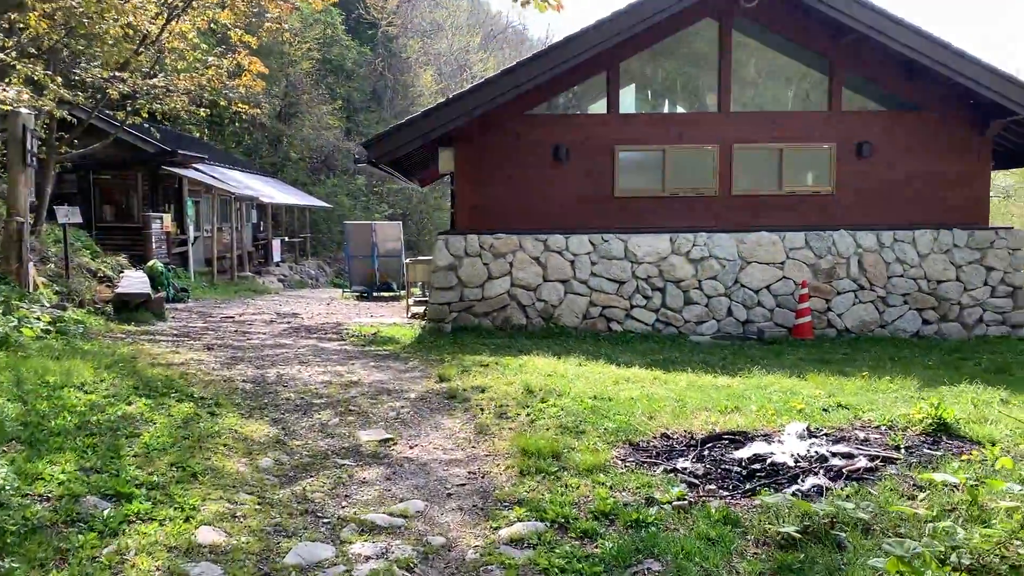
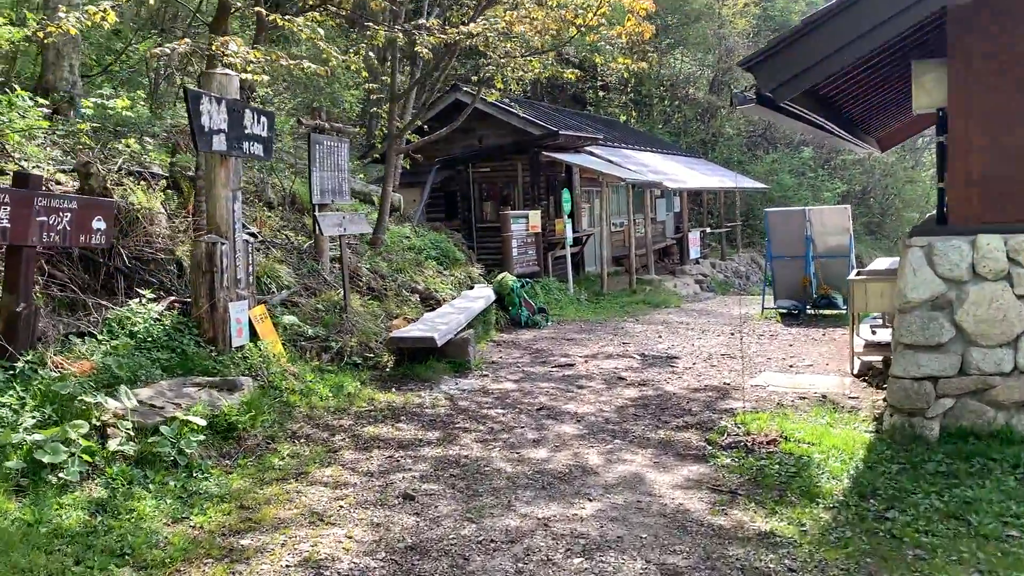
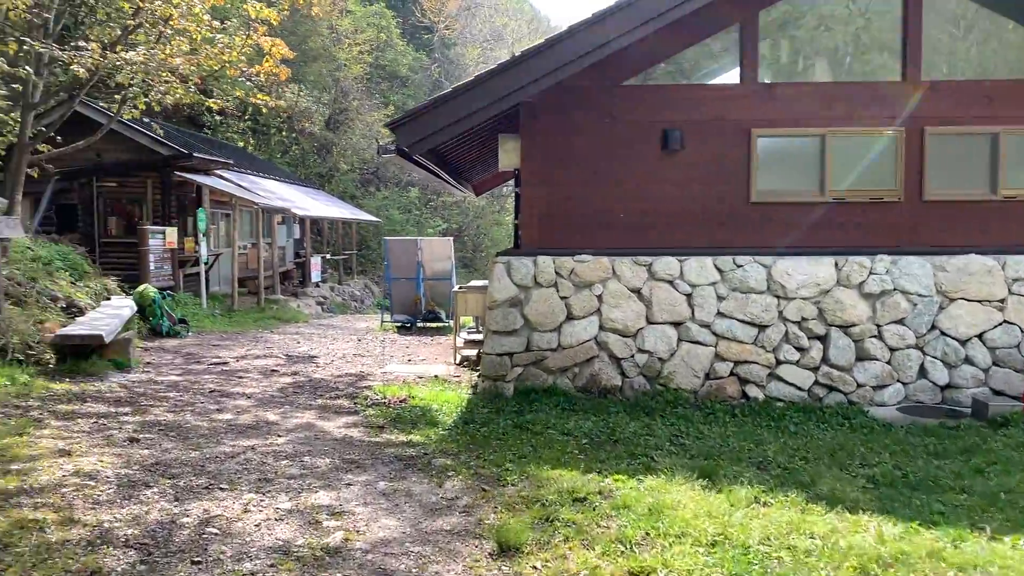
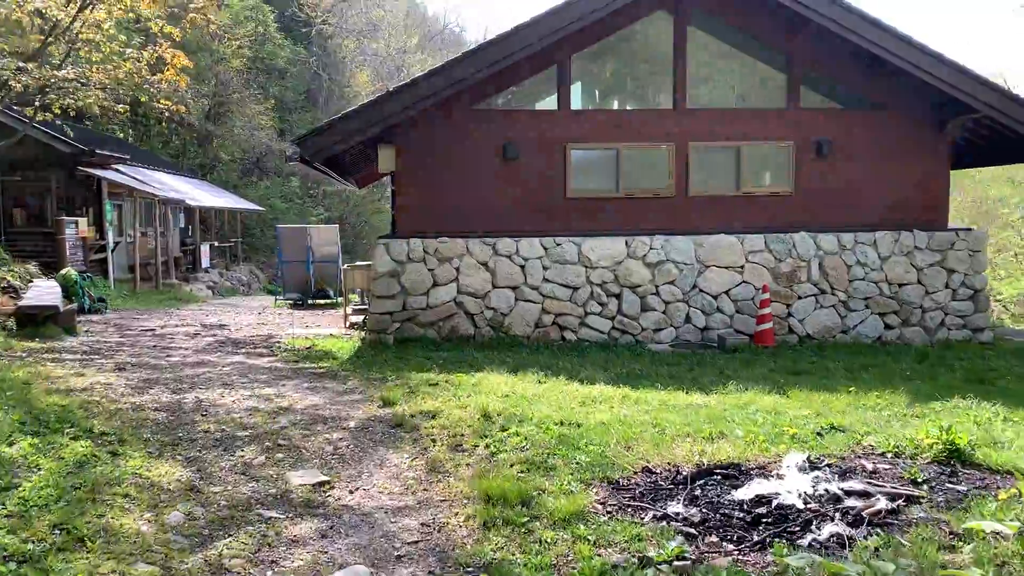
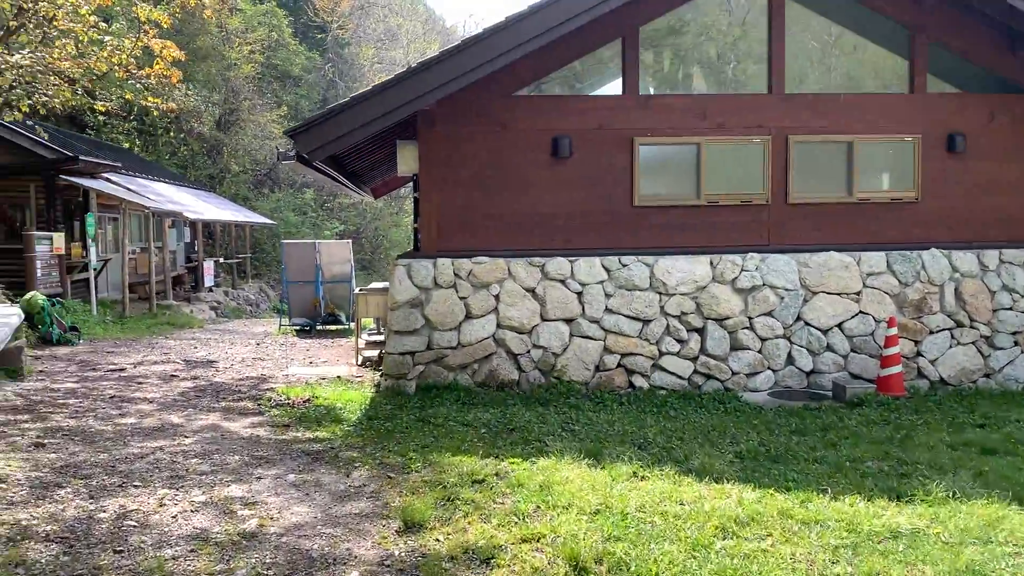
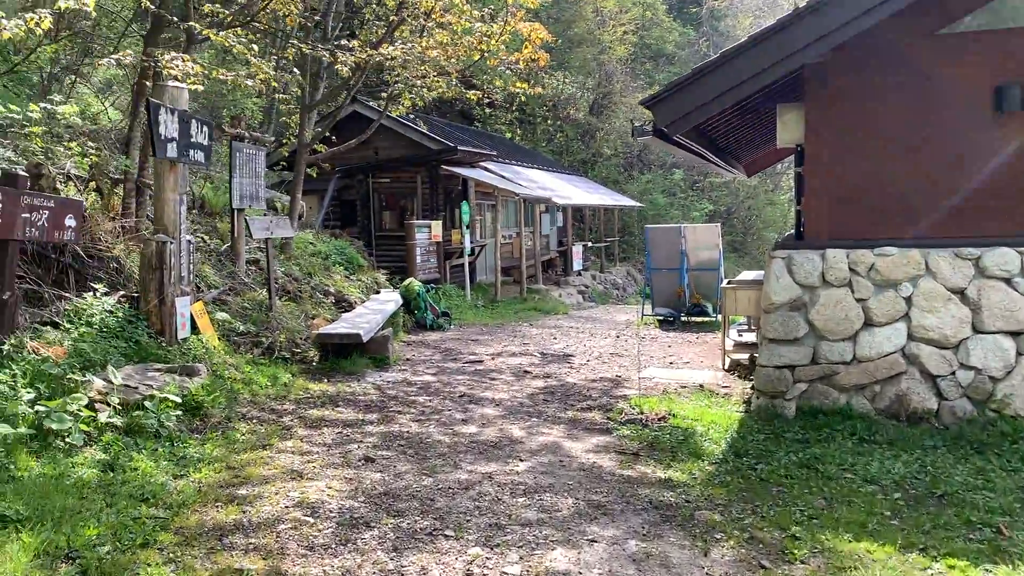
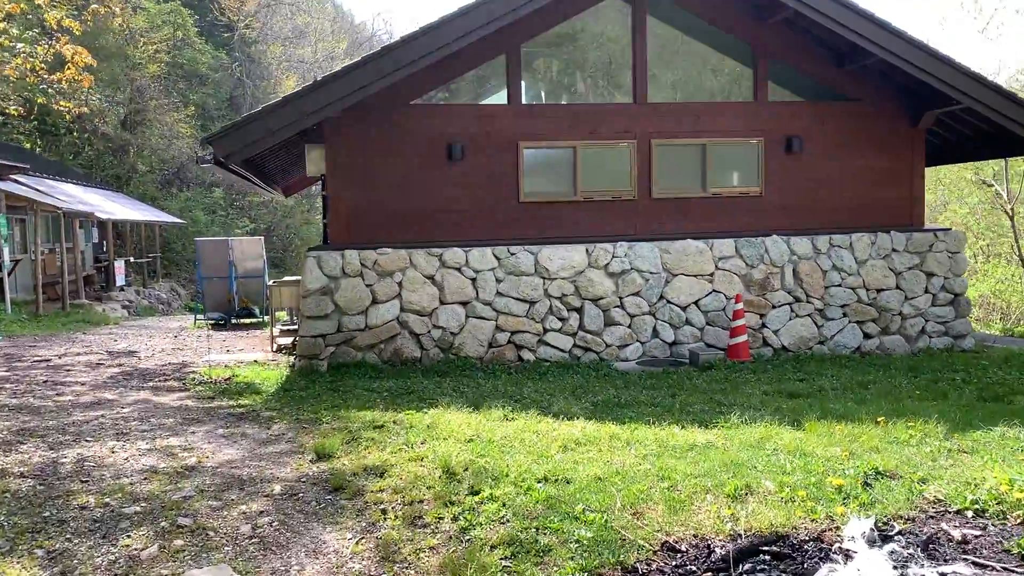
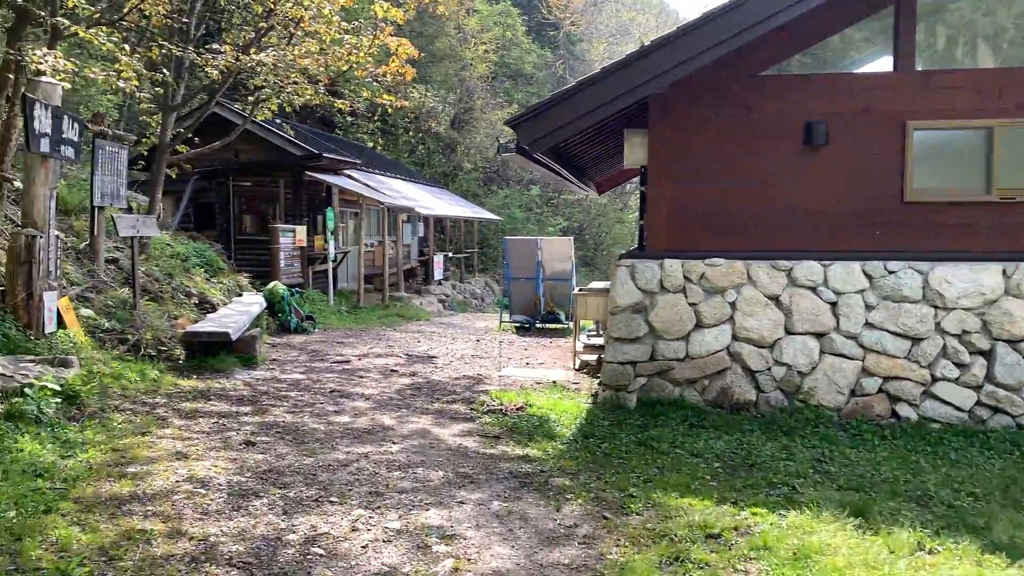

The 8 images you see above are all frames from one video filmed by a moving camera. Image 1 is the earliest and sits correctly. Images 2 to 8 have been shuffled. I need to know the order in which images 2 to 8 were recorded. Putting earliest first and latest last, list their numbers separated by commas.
4, 7, 5, 3, 8, 6, 2
